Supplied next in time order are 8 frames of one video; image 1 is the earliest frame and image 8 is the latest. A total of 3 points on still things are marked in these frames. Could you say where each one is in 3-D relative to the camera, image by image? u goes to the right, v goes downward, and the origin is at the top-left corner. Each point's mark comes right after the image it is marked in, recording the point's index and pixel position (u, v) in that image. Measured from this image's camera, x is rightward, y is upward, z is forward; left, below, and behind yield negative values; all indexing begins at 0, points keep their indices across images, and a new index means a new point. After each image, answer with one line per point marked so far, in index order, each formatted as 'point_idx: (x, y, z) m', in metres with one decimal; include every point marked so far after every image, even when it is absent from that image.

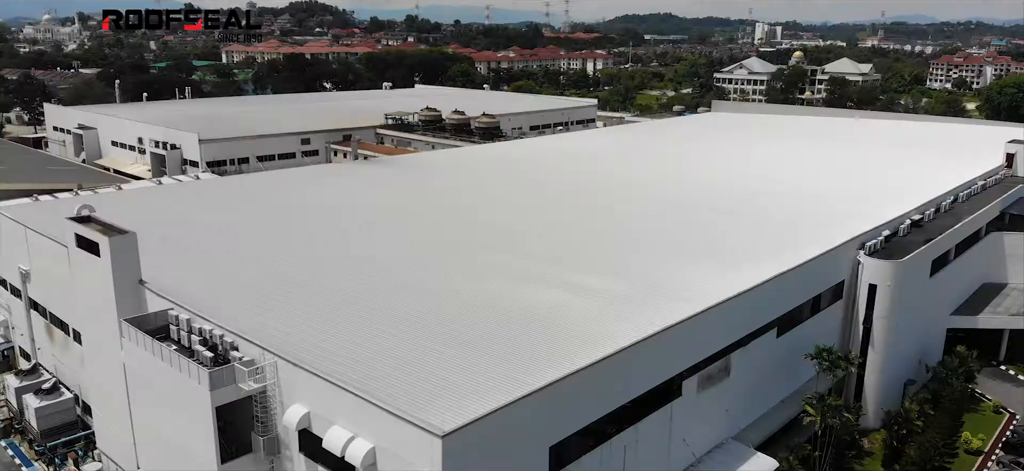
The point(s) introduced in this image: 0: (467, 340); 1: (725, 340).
0: (-0.7, -1.6, +11.1) m
1: (+3.8, -1.9, +13.1) m
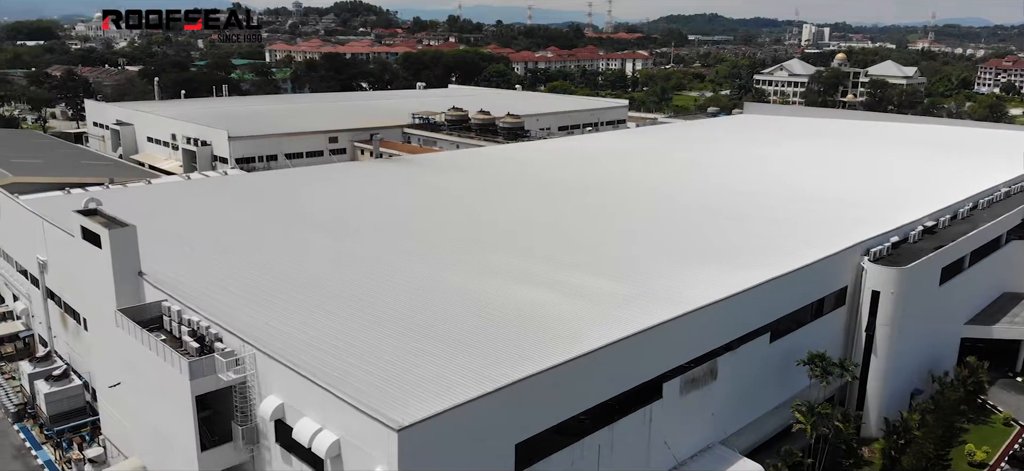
0: (-1.0, -1.6, +11.2) m
1: (+3.5, -1.9, +13.0) m
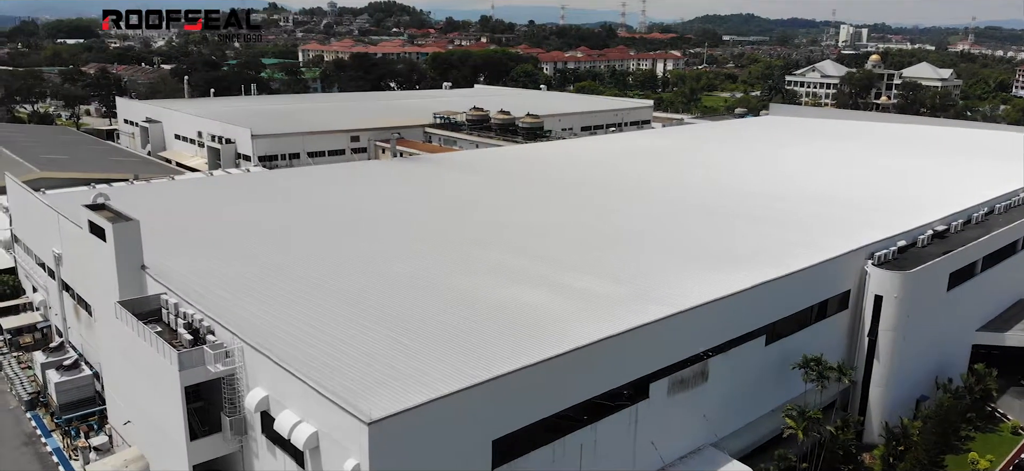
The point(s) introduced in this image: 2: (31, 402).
0: (-1.2, -1.5, +11.4) m
1: (+3.3, -1.9, +12.9) m
2: (-11.9, -4.1, +18.2) m
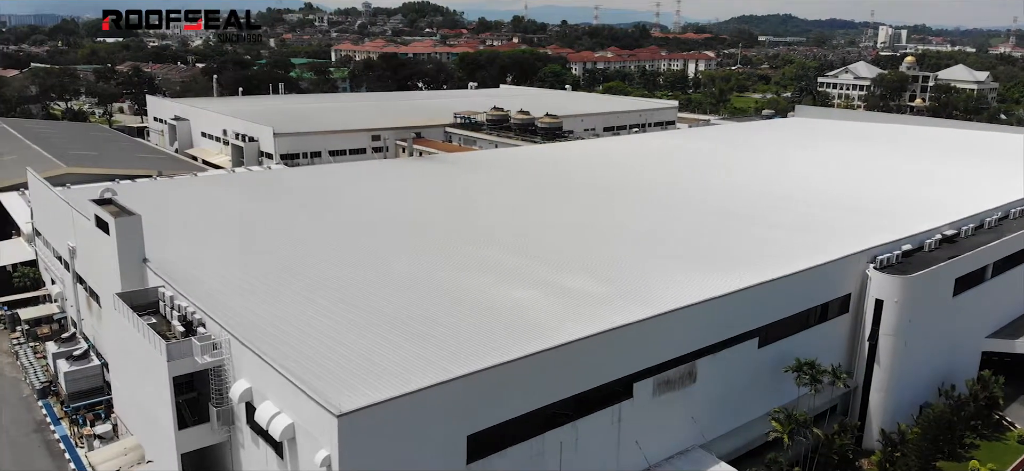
0: (-1.5, -1.5, +11.5) m
1: (+3.1, -2.0, +12.9) m
2: (-11.9, -4.0, +18.7) m
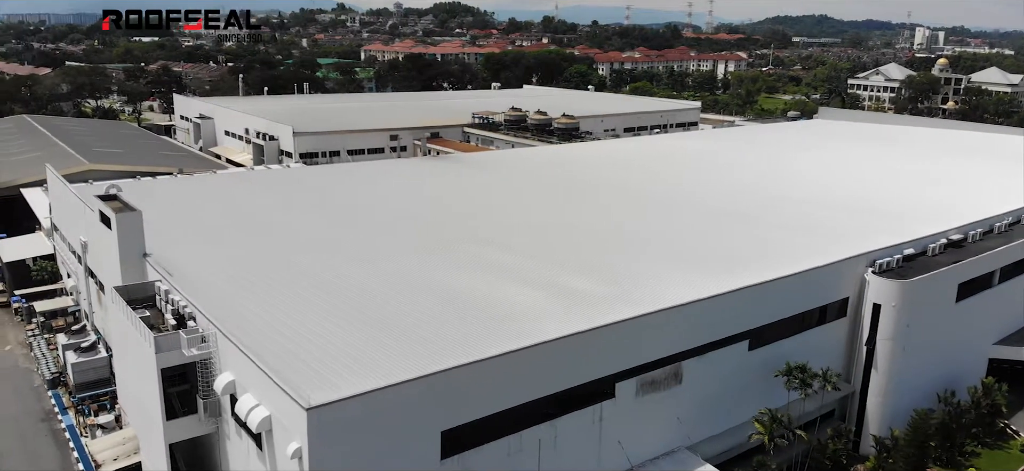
0: (-1.8, -1.4, +11.7) m
1: (+2.9, -2.0, +12.9) m
2: (-12.0, -3.8, +19.2) m
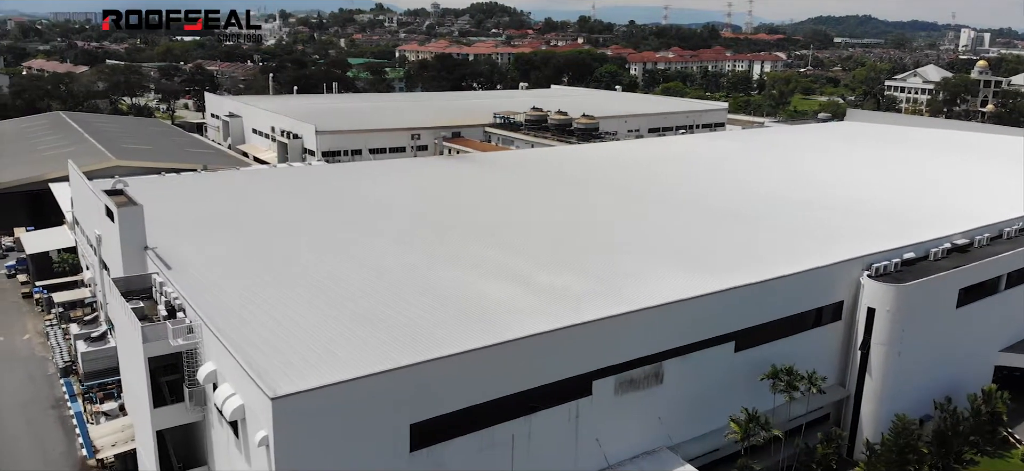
0: (-2.2, -1.4, +11.9) m
1: (+2.6, -2.0, +13.0) m
2: (-12.1, -3.6, +19.8) m
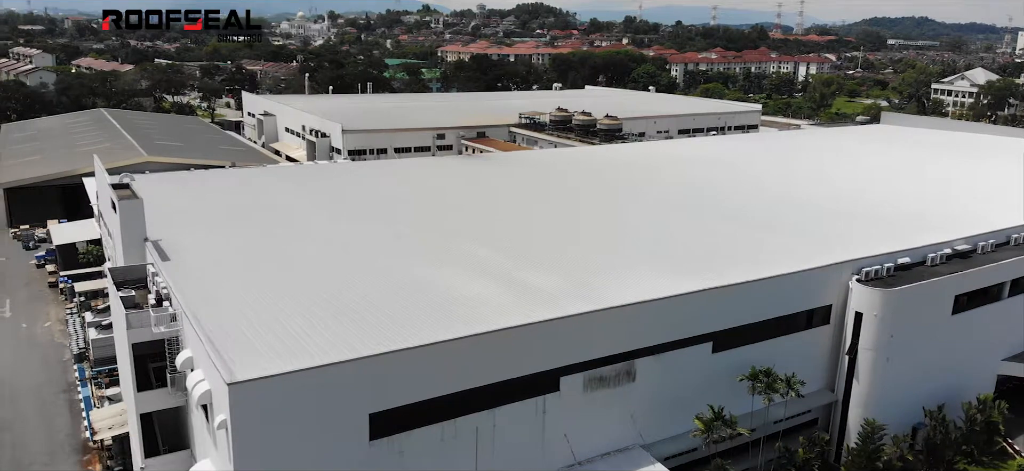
0: (-2.7, -1.3, +12.3) m
1: (+2.1, -2.0, +13.1) m
2: (-12.2, -3.4, +20.7) m
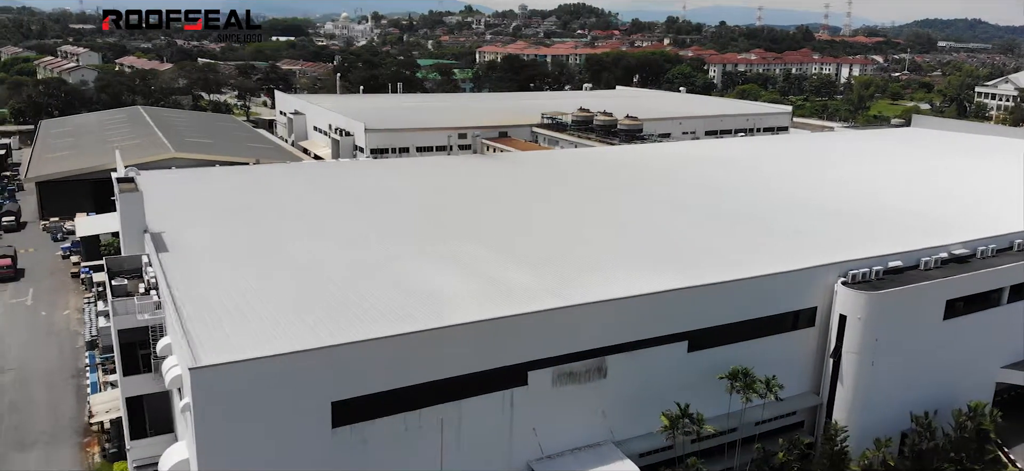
0: (-3.2, -1.2, +12.7) m
1: (+1.6, -1.9, +13.3) m
2: (-12.4, -3.2, +21.5) m
